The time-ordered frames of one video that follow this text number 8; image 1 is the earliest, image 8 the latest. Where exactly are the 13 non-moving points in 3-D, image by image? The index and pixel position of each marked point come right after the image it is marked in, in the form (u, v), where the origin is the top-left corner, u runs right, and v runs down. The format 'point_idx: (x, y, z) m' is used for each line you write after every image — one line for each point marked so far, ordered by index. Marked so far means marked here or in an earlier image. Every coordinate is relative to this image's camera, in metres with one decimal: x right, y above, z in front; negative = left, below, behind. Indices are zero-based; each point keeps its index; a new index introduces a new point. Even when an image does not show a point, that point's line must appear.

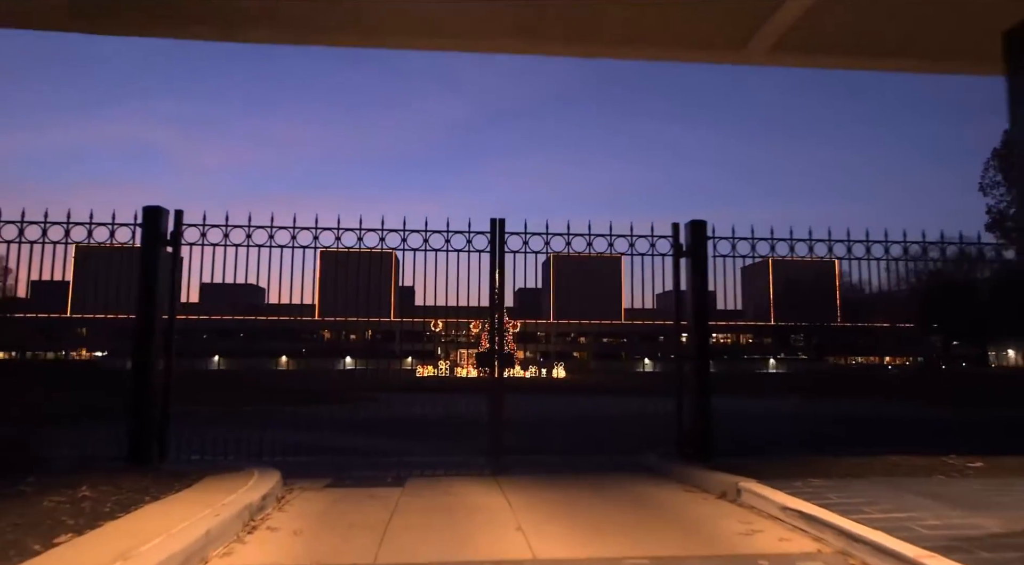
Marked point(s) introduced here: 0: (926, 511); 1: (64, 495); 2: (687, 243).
0: (+3.5, -1.9, +5.9) m
1: (-4.1, -2.0, +6.5) m
2: (+2.7, +0.6, +10.4) m
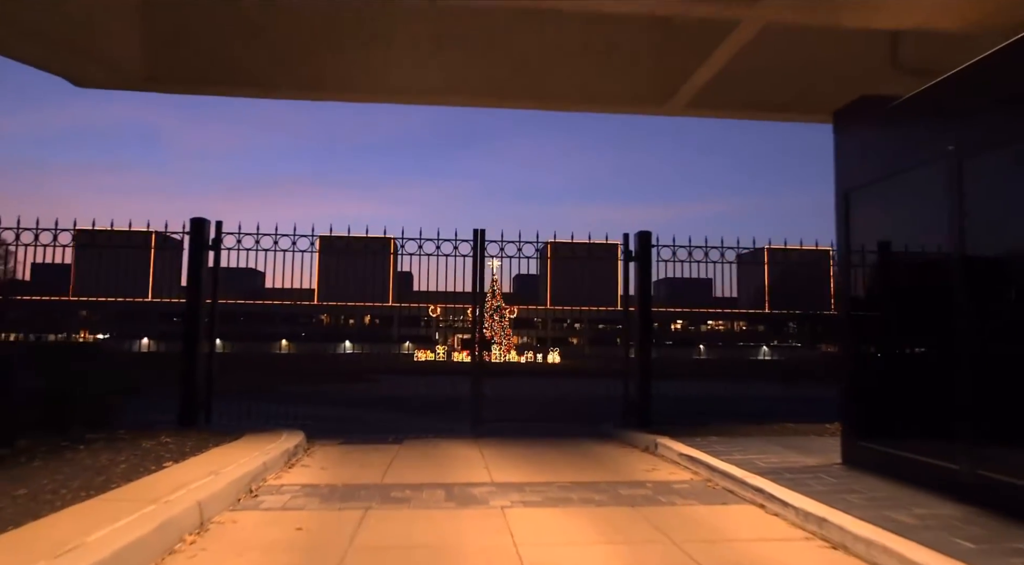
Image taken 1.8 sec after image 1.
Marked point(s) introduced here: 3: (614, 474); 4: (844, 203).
0: (+3.1, -2.0, +8.2) m
1: (-4.5, -2.0, +8.8) m
2: (+2.3, +0.6, +12.6) m
3: (+1.2, -2.2, +8.1) m
4: (+3.9, +0.9, +8.1) m
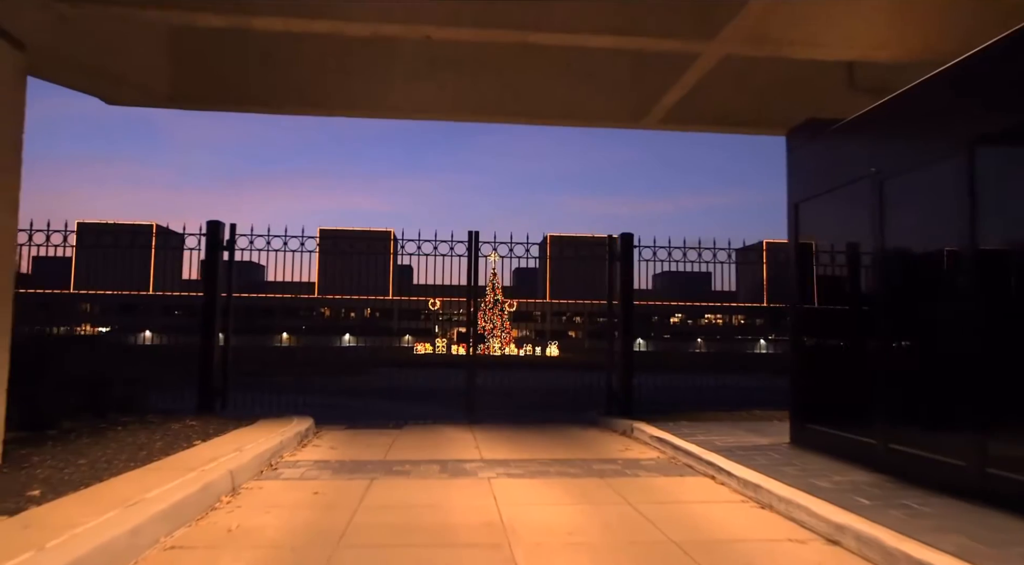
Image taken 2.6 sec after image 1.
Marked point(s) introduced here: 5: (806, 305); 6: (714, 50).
0: (+2.9, -2.0, +9.3) m
1: (-4.7, -2.0, +9.8) m
2: (+2.1, +0.7, +13.6) m
3: (+1.0, -2.2, +9.1) m
4: (+3.7, +0.9, +9.1) m
5: (+3.7, -0.2, +8.9) m
6: (+2.4, +2.7, +8.1) m
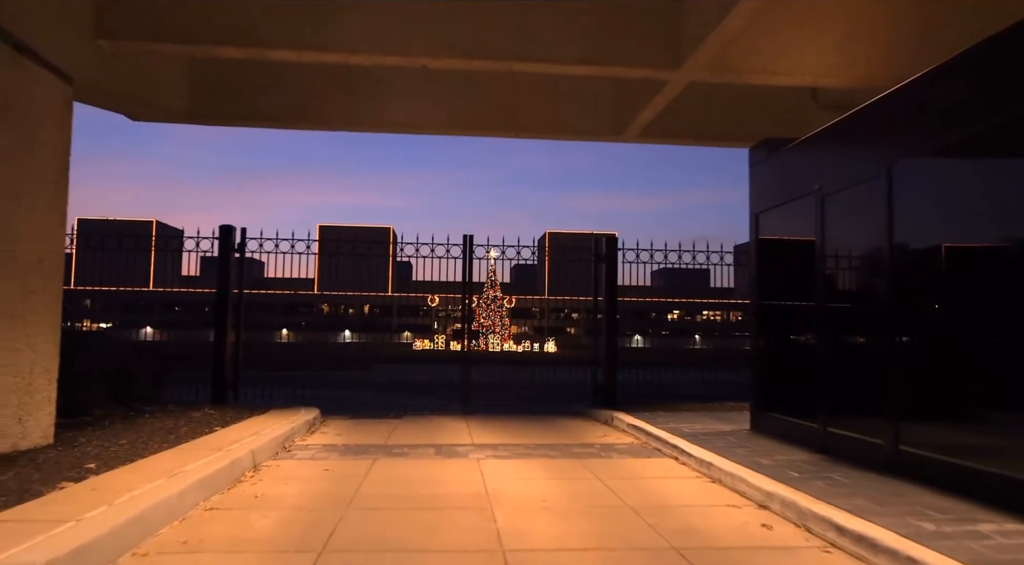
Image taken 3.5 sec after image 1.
0: (+2.8, -2.1, +10.2) m
1: (-4.8, -2.0, +10.8) m
2: (+2.0, +0.6, +14.6) m
3: (+0.9, -2.3, +10.1) m
4: (+3.5, +0.9, +10.1) m
5: (+3.5, -0.2, +9.8) m
6: (+2.2, +2.7, +9.0) m
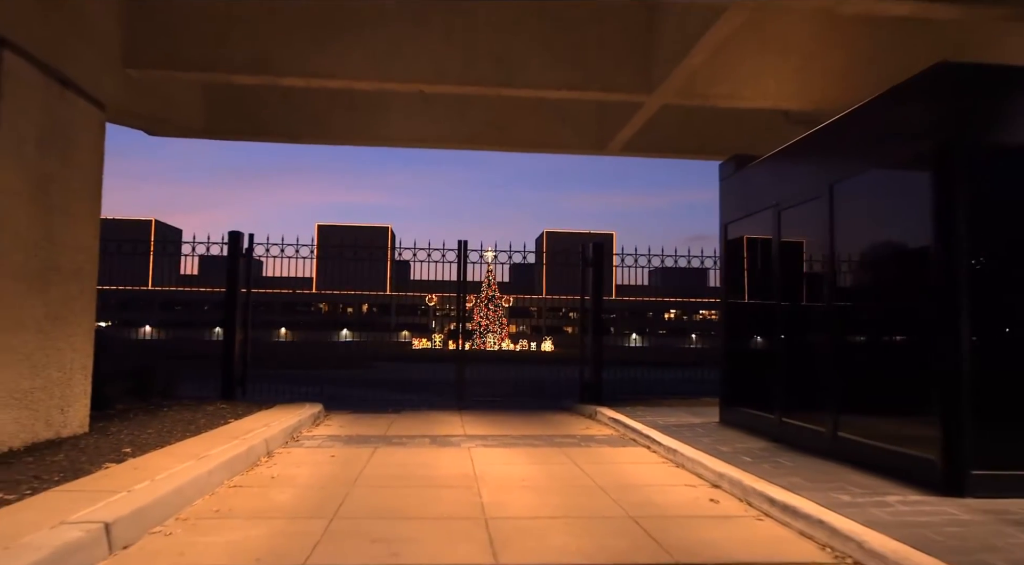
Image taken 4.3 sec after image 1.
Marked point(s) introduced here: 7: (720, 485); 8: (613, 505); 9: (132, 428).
0: (+2.6, -2.1, +11.1) m
1: (-5.0, -2.1, +11.6) m
2: (+1.8, +0.6, +15.5) m
3: (+0.7, -2.3, +11.0) m
4: (+3.4, +0.8, +11.0) m
5: (+3.3, -0.3, +10.7) m
6: (+2.1, +2.6, +9.9) m
7: (+2.1, -2.0, +6.8) m
8: (+0.9, -2.0, +6.2) m
9: (-4.7, -1.8, +8.5) m
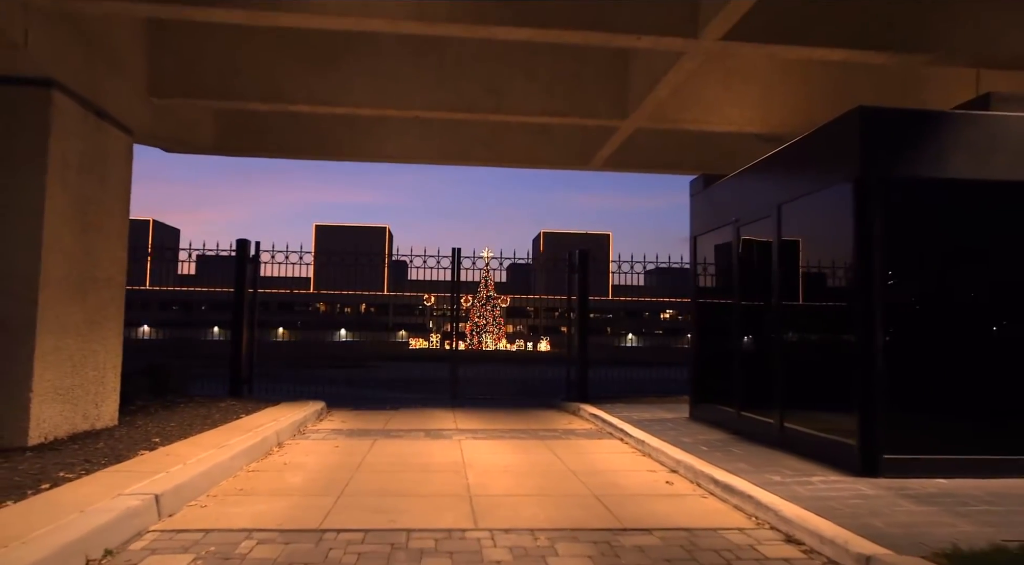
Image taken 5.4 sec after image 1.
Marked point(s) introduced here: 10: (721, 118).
0: (+2.4, -2.3, +12.1) m
1: (-5.2, -2.2, +12.6) m
2: (+1.6, +0.5, +16.5) m
3: (+0.5, -2.5, +12.0) m
4: (+3.2, +0.7, +12.0) m
5: (+3.1, -0.4, +11.7) m
6: (+1.9, +2.5, +10.9) m
7: (+1.9, -2.1, +7.8) m
8: (+0.7, -2.1, +7.2) m
9: (-4.9, -1.9, +9.5) m
10: (+3.2, +2.5, +10.5) m
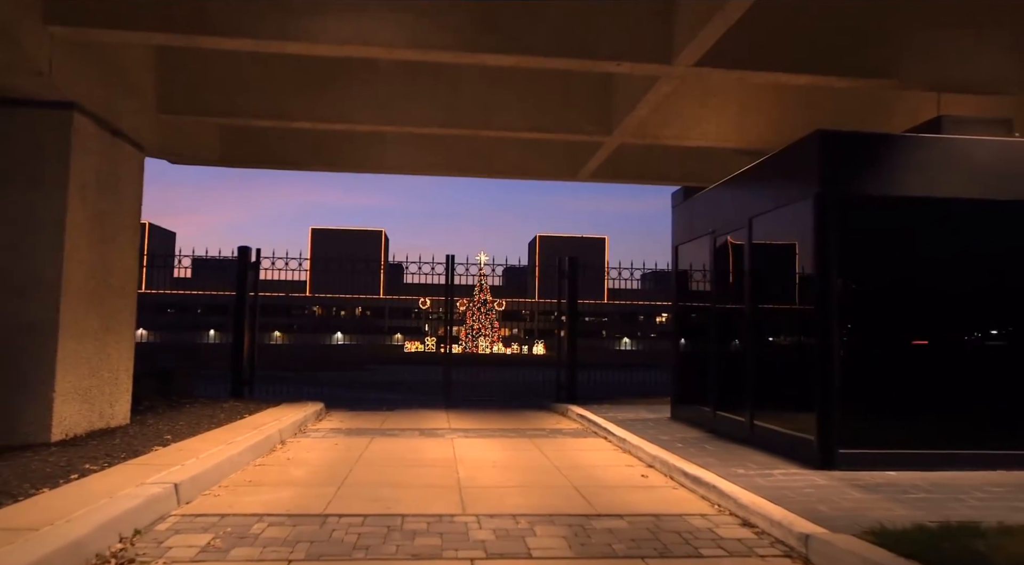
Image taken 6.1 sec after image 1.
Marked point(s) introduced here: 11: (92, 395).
0: (+2.2, -2.4, +12.7) m
1: (-5.4, -2.3, +13.2) m
2: (+1.4, +0.3, +17.1) m
3: (+0.3, -2.6, +12.6) m
4: (+3.0, +0.6, +12.6) m
5: (+3.0, -0.6, +12.3) m
6: (+1.7, +2.4, +11.5) m
7: (+1.7, -2.2, +8.4) m
8: (+0.6, -2.2, +7.8) m
9: (-5.0, -2.0, +10.0) m
10: (+3.0, +2.4, +11.1) m
11: (-5.3, -1.4, +8.7) m
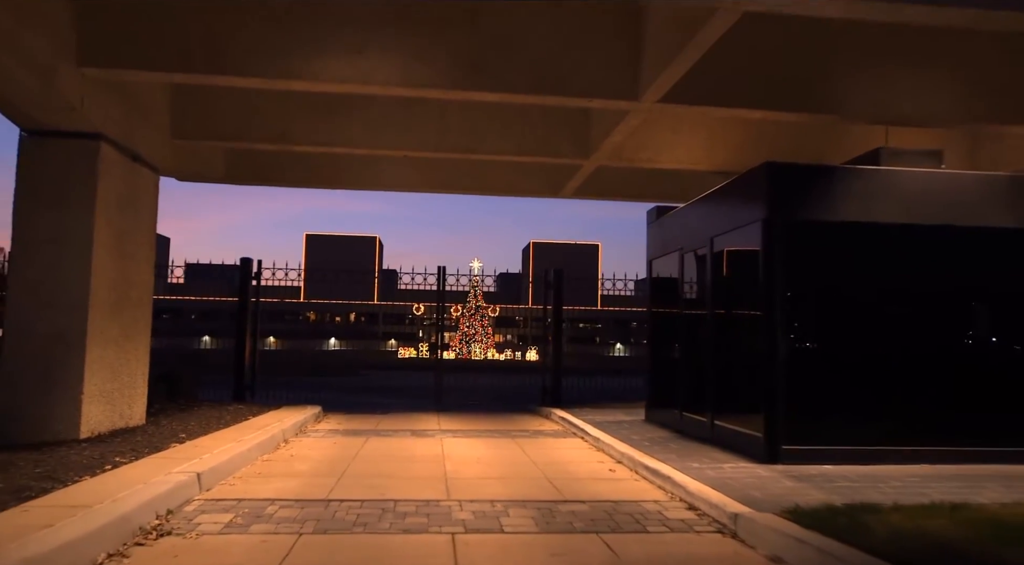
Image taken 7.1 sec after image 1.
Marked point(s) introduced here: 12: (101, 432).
0: (+2.0, -2.6, +13.7) m
1: (-5.7, -2.5, +14.0) m
2: (+1.1, +0.1, +18.0) m
3: (0.0, -2.8, +13.5) m
4: (+2.7, +0.3, +13.6) m
5: (+2.7, -0.8, +13.3) m
6: (+1.5, +2.1, +12.5) m
7: (+1.5, -2.4, +9.4) m
8: (+0.3, -2.4, +8.7) m
9: (-5.3, -2.2, +10.9) m
10: (+2.8, +2.2, +12.1) m
11: (-5.5, -1.6, +9.6) m
12: (-5.5, -2.0, +9.2) m
